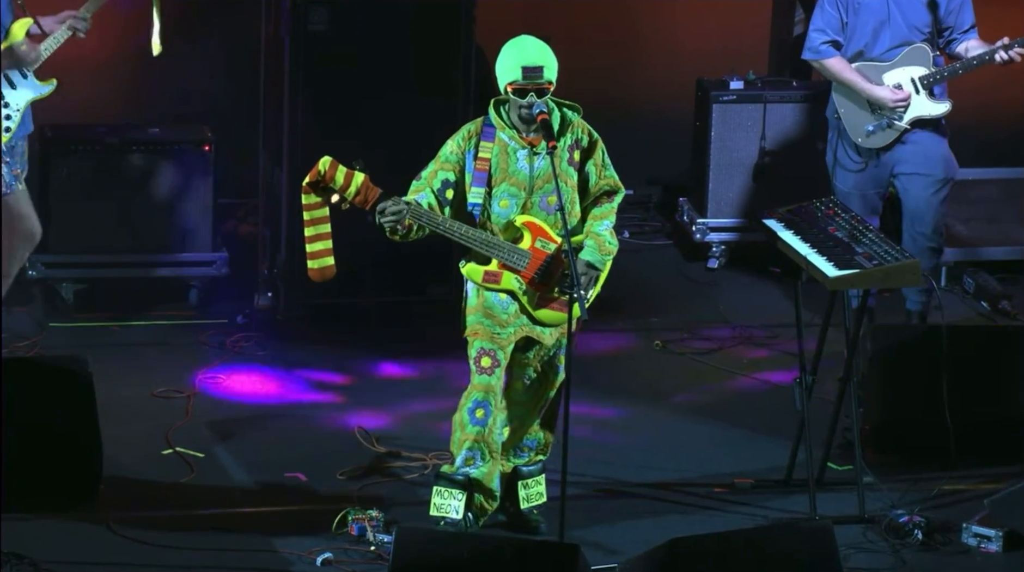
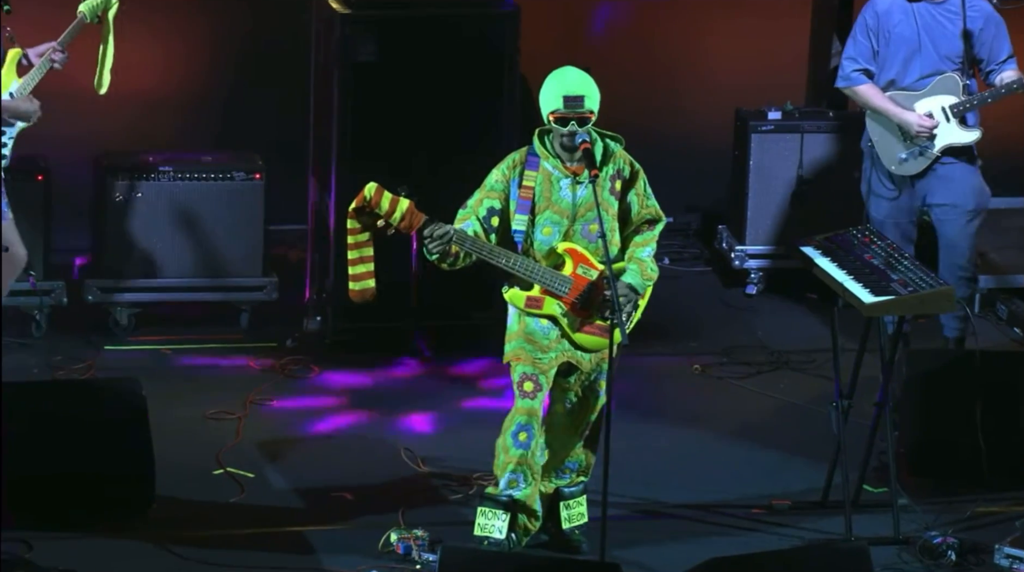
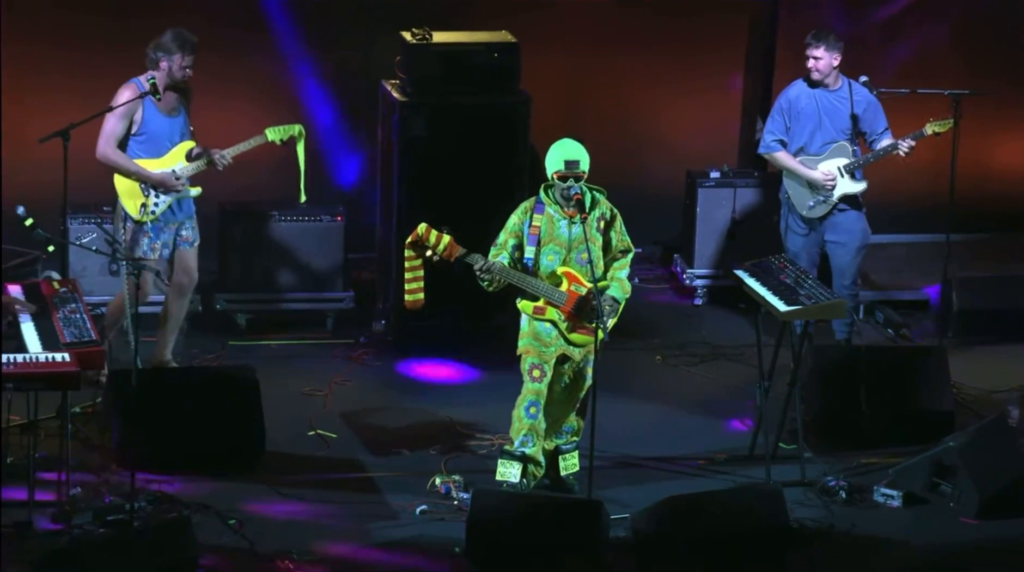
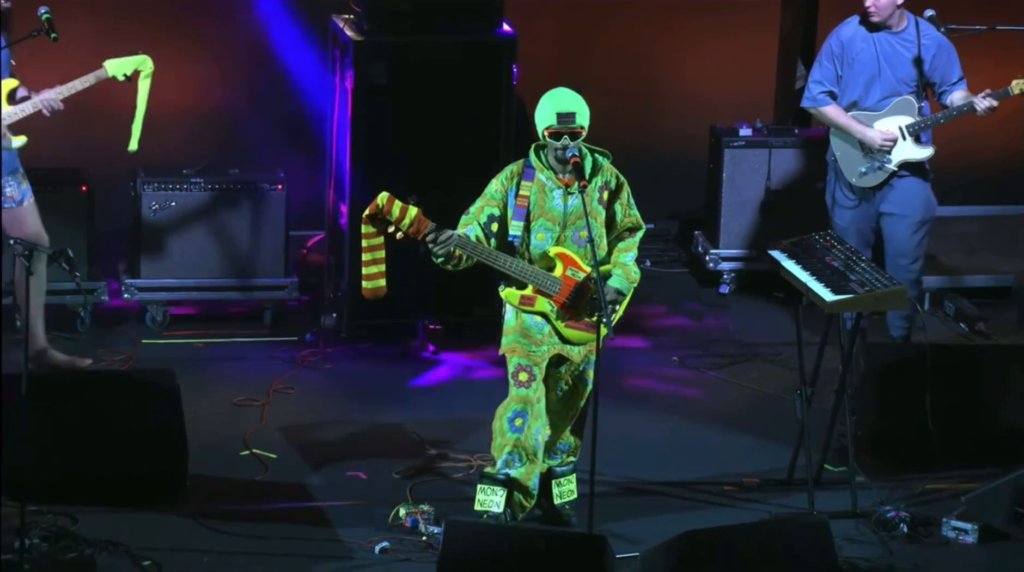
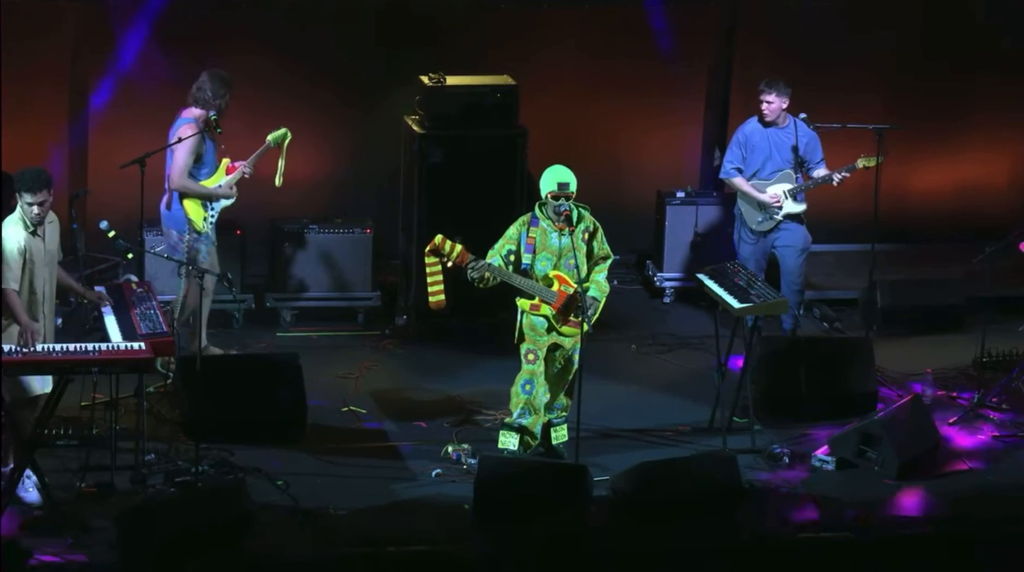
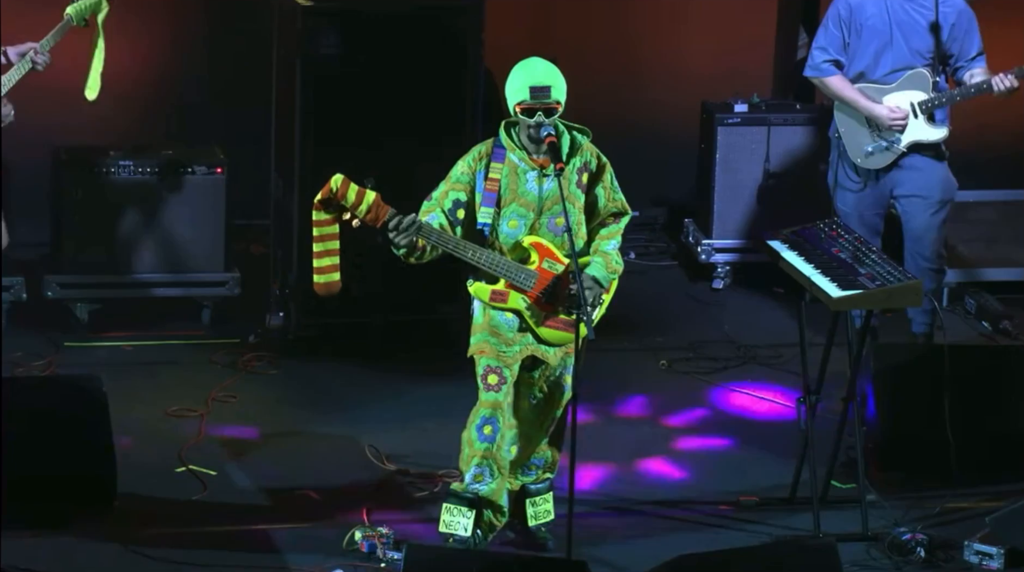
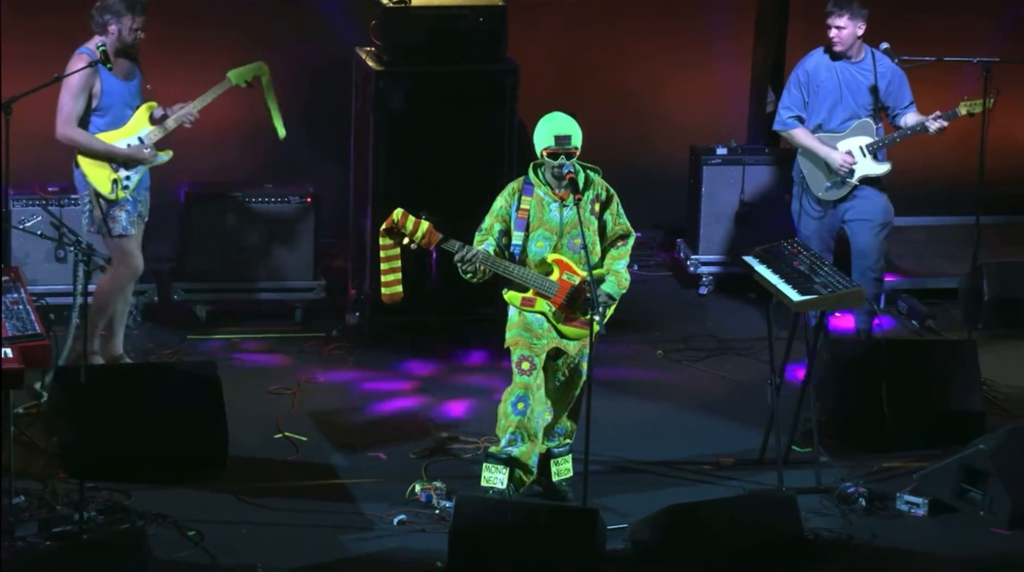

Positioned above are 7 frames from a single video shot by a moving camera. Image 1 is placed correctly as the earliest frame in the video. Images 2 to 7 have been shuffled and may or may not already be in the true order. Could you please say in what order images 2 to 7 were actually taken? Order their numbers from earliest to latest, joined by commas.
6, 2, 4, 7, 3, 5
